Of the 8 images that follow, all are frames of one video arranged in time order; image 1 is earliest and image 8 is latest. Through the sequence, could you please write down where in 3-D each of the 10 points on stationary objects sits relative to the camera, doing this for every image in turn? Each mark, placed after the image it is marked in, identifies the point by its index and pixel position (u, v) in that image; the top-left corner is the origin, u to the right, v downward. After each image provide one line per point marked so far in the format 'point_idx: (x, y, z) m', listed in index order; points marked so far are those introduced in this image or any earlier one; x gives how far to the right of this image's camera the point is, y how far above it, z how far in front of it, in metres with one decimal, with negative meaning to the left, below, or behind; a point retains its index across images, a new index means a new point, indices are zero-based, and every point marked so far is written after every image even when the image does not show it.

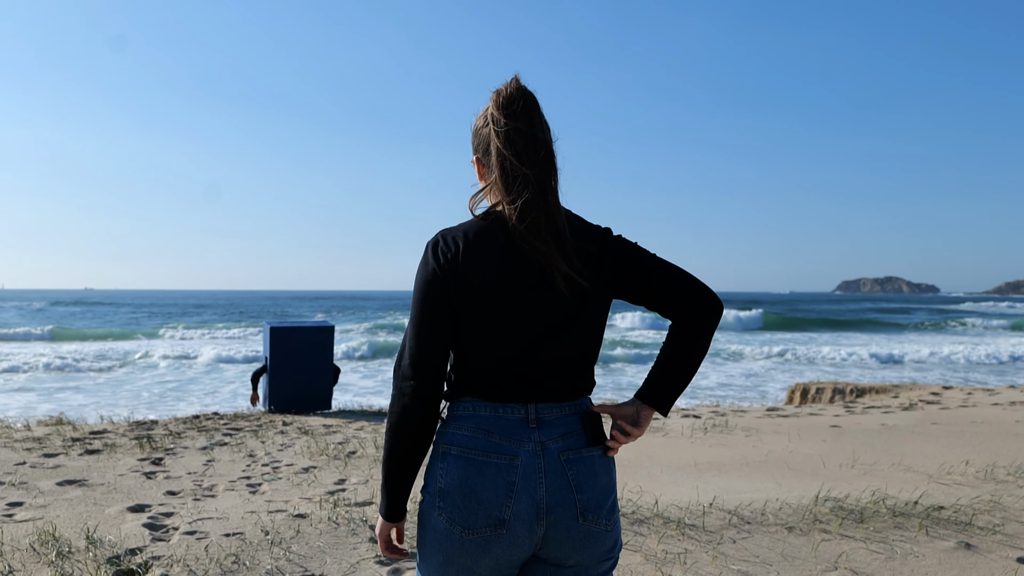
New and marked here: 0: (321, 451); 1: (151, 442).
0: (-1.5, -1.3, +5.4) m
1: (-3.0, -1.3, +5.5) m
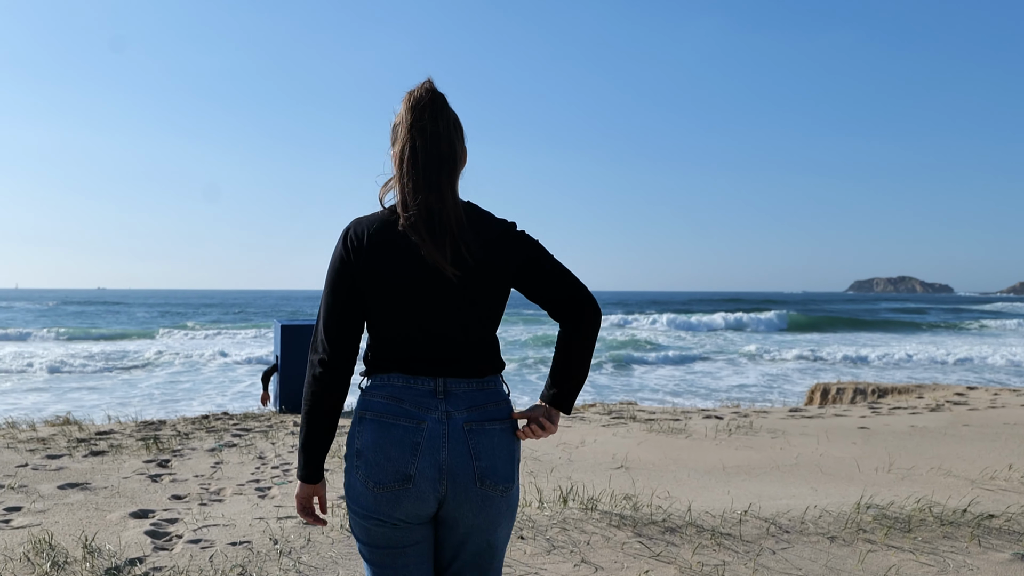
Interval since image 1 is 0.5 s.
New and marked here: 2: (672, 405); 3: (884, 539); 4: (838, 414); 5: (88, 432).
0: (-1.4, -1.3, +5.2) m
1: (-2.8, -1.2, +5.3) m
2: (+3.3, -2.4, +13.9) m
3: (+2.6, -1.8, +4.7) m
4: (+6.7, -2.6, +13.8) m
5: (-3.6, -1.2, +5.7) m
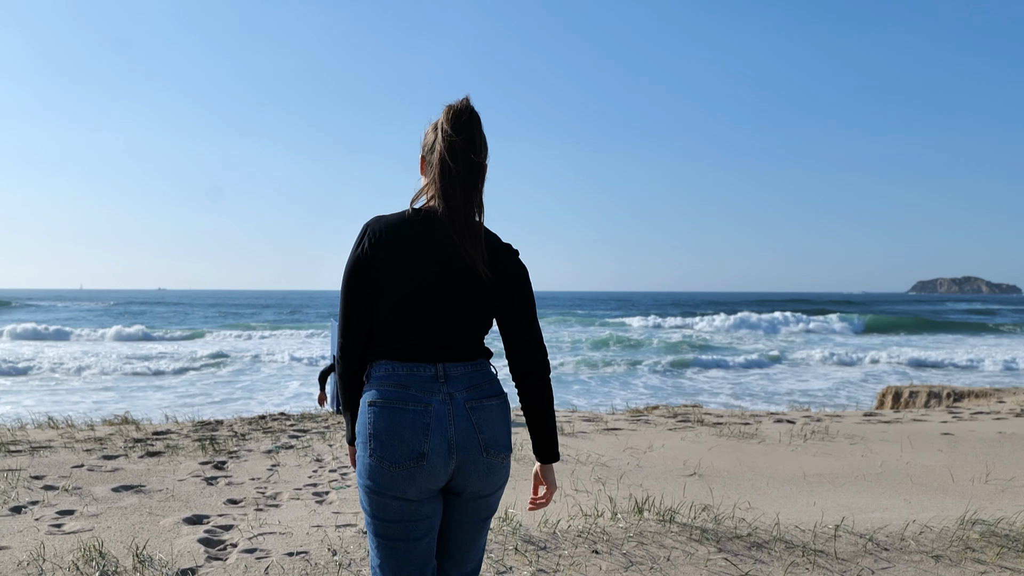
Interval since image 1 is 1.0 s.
0: (-0.9, -1.2, +5.0) m
1: (-2.3, -1.2, +5.2) m
2: (+4.4, -2.4, +13.2) m
3: (+3.1, -1.7, +4.1) m
4: (+7.9, -2.5, +12.9) m
5: (-3.1, -1.2, +5.6) m
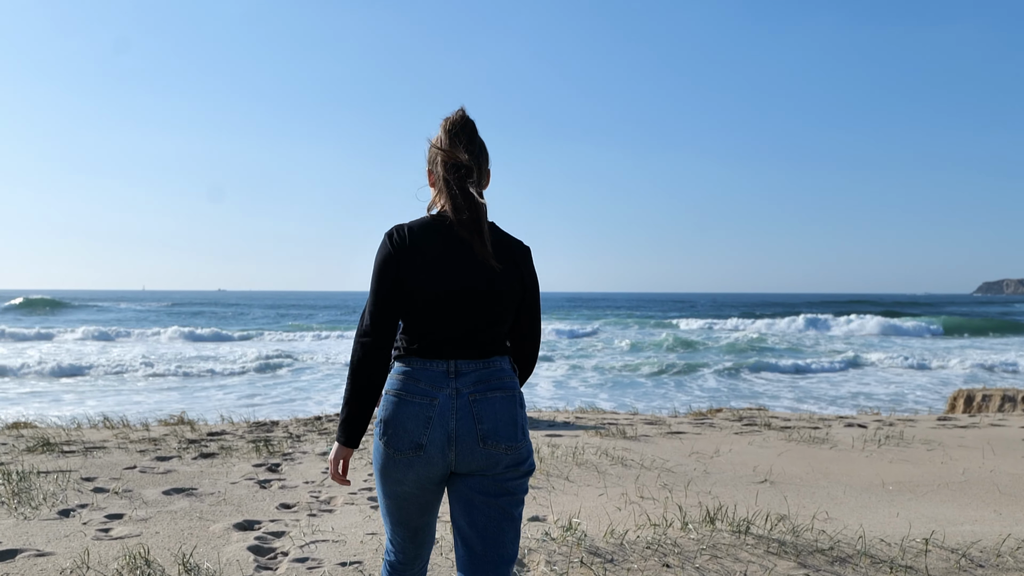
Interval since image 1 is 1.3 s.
0: (-0.4, -1.2, +4.8) m
1: (-1.9, -1.2, +5.1) m
2: (+5.4, -2.3, +12.6) m
3: (+3.4, -1.6, +3.7) m
4: (+8.9, -2.5, +12.1) m
5: (-2.6, -1.2, +5.6) m
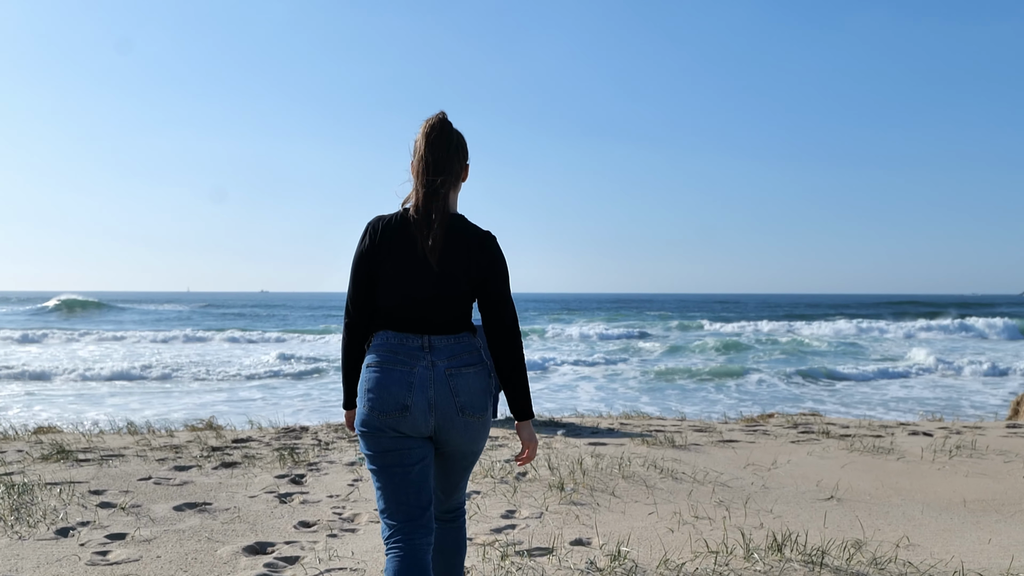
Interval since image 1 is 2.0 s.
0: (-0.2, -1.2, +4.4) m
1: (-1.6, -1.2, +4.8) m
2: (+6.1, -2.3, +11.9) m
3: (+3.6, -1.6, +3.1) m
4: (+9.5, -2.4, +11.2) m
5: (-2.3, -1.2, +5.3) m
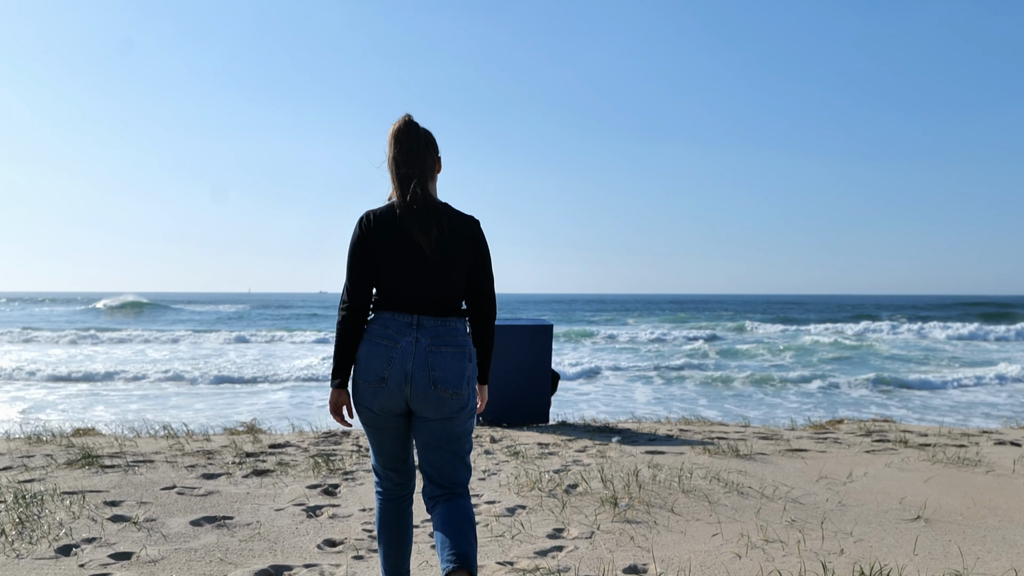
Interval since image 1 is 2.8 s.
0: (+0.1, -1.2, +4.0) m
1: (-1.3, -1.2, +4.6) m
2: (+7.0, -2.3, +11.1) m
3: (+3.8, -1.6, +2.4) m
4: (+10.3, -2.4, +10.1) m
5: (-1.9, -1.2, +5.1) m
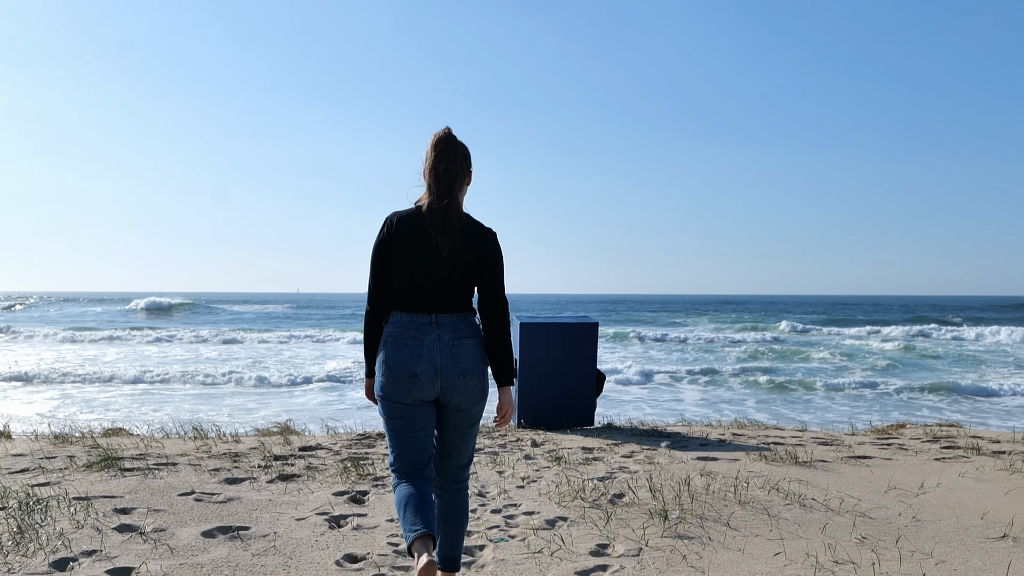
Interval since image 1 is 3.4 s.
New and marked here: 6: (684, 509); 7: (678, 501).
0: (+0.3, -1.1, +3.7) m
1: (-1.0, -1.2, +4.3) m
2: (+7.6, -2.2, +10.3) m
3: (+3.9, -1.5, +1.9) m
4: (+10.9, -2.3, +9.1) m
5: (-1.6, -1.2, +4.9) m
6: (+0.9, -1.2, +3.5) m
7: (+0.9, -1.2, +3.6) m
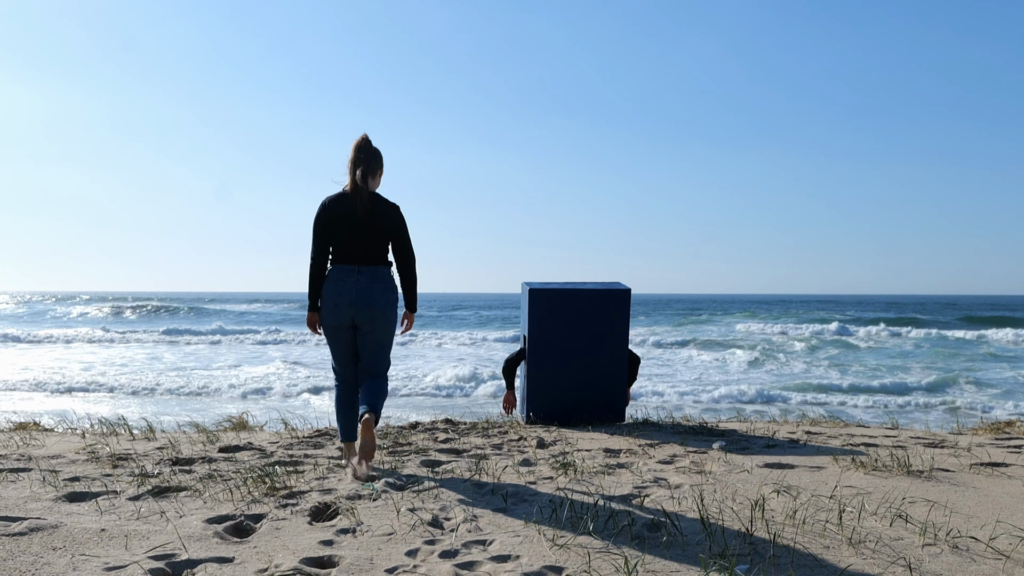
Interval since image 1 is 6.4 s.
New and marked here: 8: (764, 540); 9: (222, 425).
0: (+0.2, -0.8, +2.4) m
1: (-1.1, -0.9, +3.1) m
2: (+7.9, -1.8, +8.5) m
3: (+3.7, -1.2, +0.3) m
4: (+11.1, -1.8, +7.1) m
5: (-1.6, -0.9, +3.7) m
6: (+0.8, -0.8, +2.1) m
7: (+0.8, -0.8, +2.2) m
8: (+0.9, -0.8, +2.2) m
9: (-2.0, -0.9, +4.6) m
